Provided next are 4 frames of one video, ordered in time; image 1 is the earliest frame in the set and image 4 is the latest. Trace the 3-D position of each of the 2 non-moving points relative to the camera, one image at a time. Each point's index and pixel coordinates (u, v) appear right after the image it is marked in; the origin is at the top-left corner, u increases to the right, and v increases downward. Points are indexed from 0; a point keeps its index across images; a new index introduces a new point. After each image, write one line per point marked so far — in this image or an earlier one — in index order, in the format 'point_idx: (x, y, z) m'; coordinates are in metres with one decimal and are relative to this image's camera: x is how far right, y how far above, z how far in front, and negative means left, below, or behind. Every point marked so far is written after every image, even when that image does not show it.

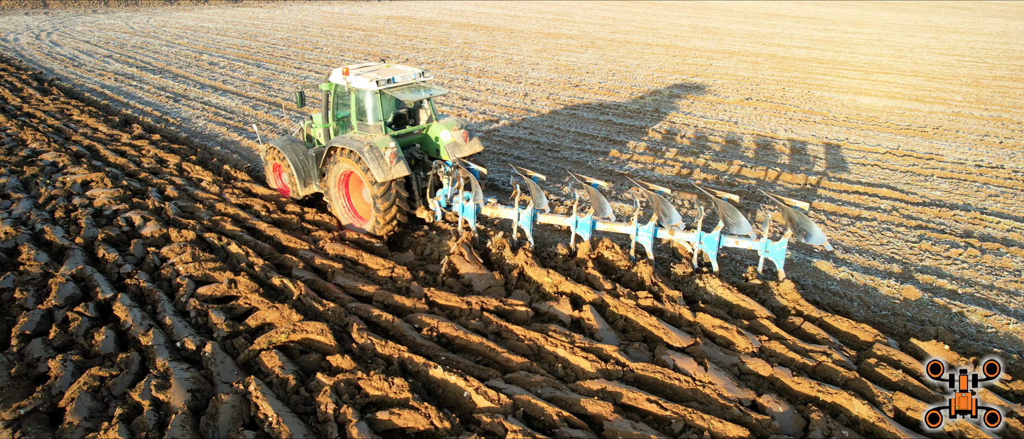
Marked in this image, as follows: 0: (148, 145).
0: (-3.2, +0.7, +8.3) m
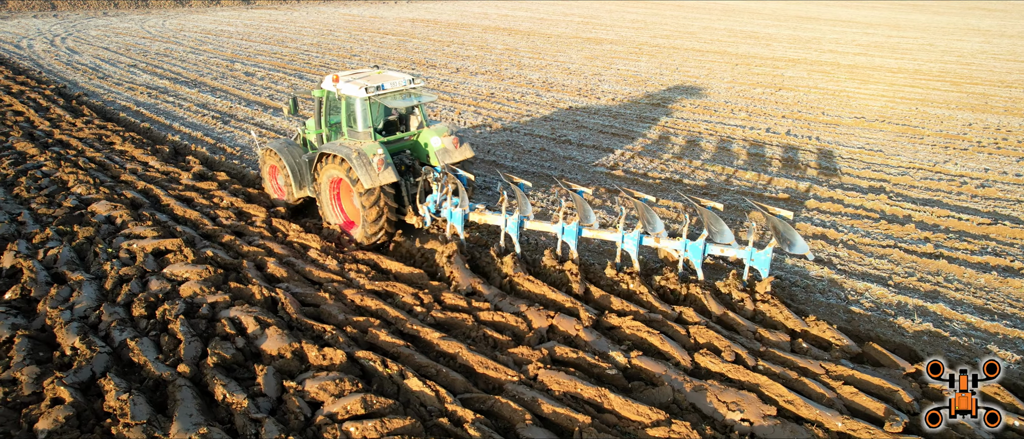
0: (-2.1, +0.2, +6.7) m
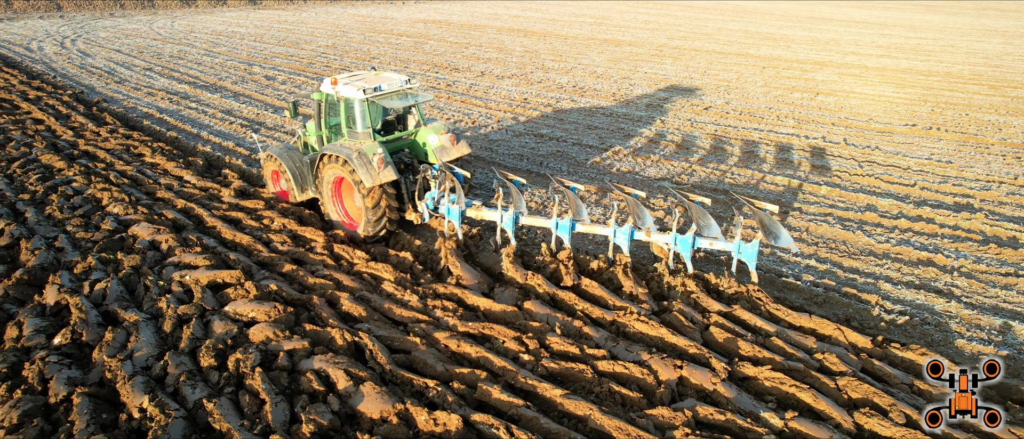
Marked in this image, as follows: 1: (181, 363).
0: (-1.6, +0.1, +6.2) m
1: (-1.2, -0.5, +3.6) m
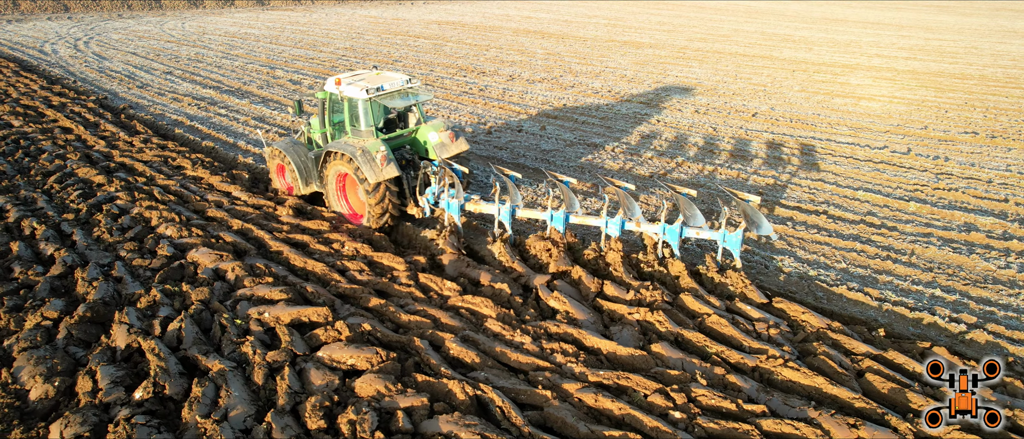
0: (-1.1, 0.0, +5.7) m
1: (-0.7, -0.7, +3.1) m
